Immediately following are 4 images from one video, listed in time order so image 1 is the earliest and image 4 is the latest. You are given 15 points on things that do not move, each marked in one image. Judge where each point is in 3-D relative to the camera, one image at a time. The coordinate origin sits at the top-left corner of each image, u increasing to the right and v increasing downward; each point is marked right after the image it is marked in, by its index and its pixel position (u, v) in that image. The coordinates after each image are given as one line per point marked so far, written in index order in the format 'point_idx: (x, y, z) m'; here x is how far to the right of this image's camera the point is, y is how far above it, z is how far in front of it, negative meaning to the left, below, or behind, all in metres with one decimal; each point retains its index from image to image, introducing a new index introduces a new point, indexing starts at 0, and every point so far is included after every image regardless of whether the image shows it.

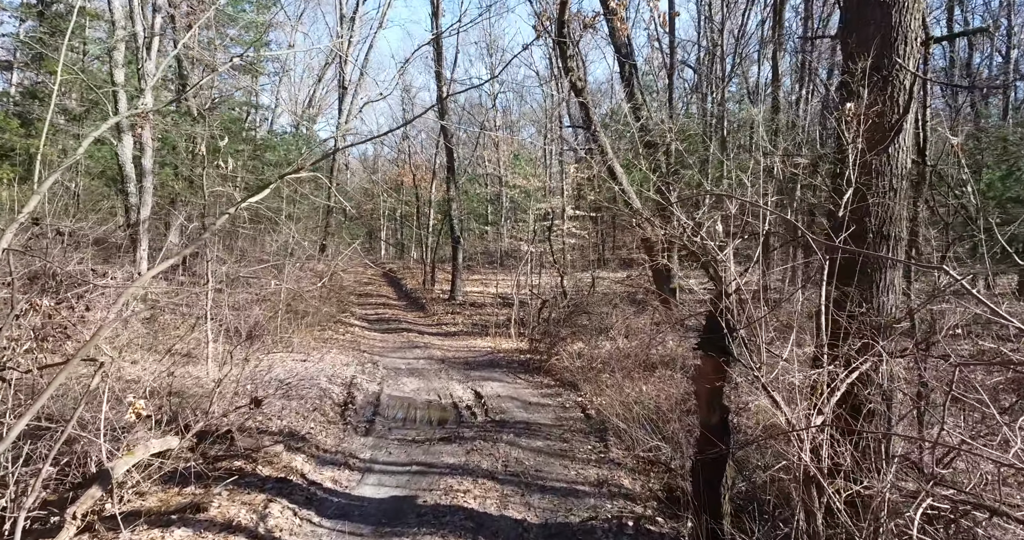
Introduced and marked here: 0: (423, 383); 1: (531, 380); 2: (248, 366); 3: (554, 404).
0: (-1.2, -1.5, +10.1) m
1: (+0.3, -1.6, +10.8) m
2: (-3.2, -1.2, +9.2) m
3: (+0.5, -1.6, +9.1) m
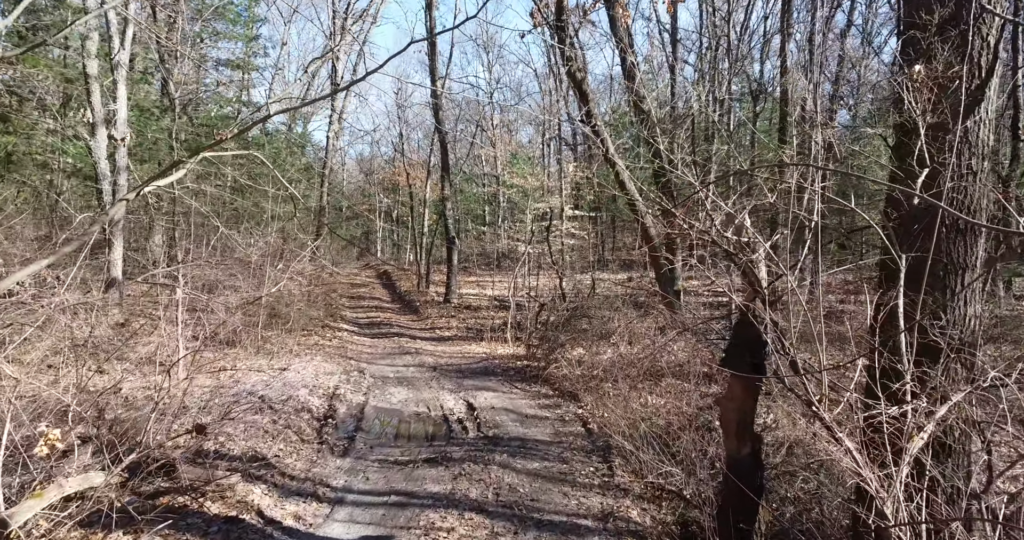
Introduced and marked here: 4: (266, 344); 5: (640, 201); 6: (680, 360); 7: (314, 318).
0: (-1.2, -1.5, +9.4) m
1: (+0.2, -1.6, +10.2) m
2: (-3.2, -1.2, +8.5) m
3: (+0.4, -1.6, +8.4) m
4: (-3.8, -1.2, +11.8) m
5: (+2.2, +1.1, +13.0) m
6: (+1.9, -1.0, +8.8) m
7: (-3.6, -0.9, +13.8) m
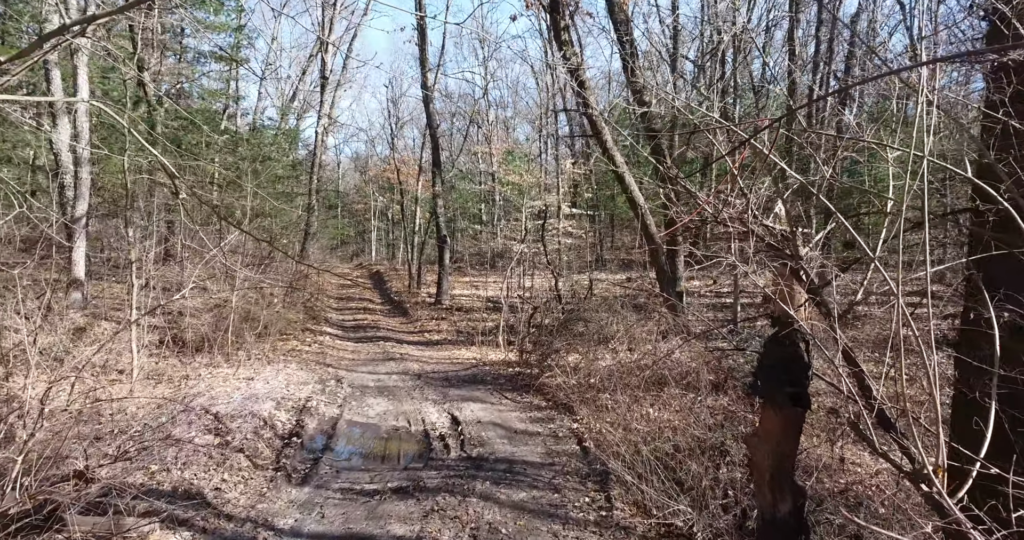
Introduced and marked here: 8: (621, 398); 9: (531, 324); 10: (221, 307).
0: (-1.3, -1.5, +8.6) m
1: (+0.1, -1.6, +9.4) m
2: (-3.4, -1.2, +7.7) m
3: (+0.3, -1.6, +7.6) m
4: (-3.9, -1.2, +11.0) m
5: (+2.0, +1.1, +12.2) m
6: (+1.8, -1.0, +8.0) m
7: (-3.7, -0.9, +13.0) m
8: (+1.1, -1.3, +8.1) m
9: (+0.3, -0.8, +12.0) m
10: (-4.2, -0.5, +11.0) m
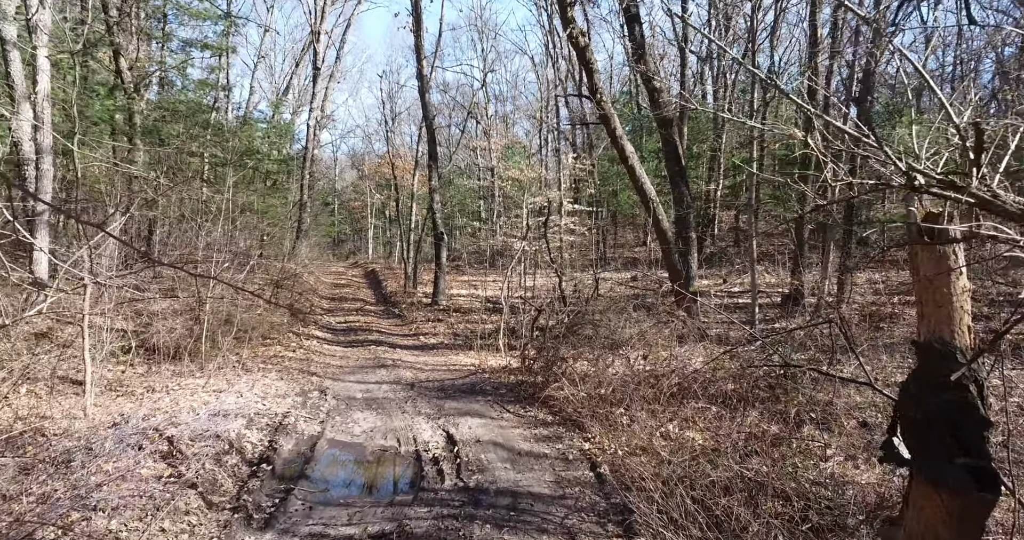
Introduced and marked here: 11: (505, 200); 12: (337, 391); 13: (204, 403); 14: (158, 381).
0: (-1.3, -1.5, +7.7) m
1: (+0.1, -1.6, +8.5) m
2: (-3.3, -1.2, +6.8) m
3: (+0.3, -1.6, +6.7) m
4: (-3.9, -1.2, +10.1) m
5: (+2.1, +1.2, +11.3) m
6: (+1.8, -1.0, +7.1) m
7: (-3.7, -0.9, +12.1) m
8: (+1.2, -1.3, +7.2) m
9: (+0.3, -0.8, +11.1) m
10: (-4.1, -0.5, +10.1) m
11: (-0.2, +1.8, +19.8) m
12: (-2.0, -1.4, +8.7) m
13: (-2.9, -1.3, +7.4) m
14: (-4.1, -1.3, +9.0) m
